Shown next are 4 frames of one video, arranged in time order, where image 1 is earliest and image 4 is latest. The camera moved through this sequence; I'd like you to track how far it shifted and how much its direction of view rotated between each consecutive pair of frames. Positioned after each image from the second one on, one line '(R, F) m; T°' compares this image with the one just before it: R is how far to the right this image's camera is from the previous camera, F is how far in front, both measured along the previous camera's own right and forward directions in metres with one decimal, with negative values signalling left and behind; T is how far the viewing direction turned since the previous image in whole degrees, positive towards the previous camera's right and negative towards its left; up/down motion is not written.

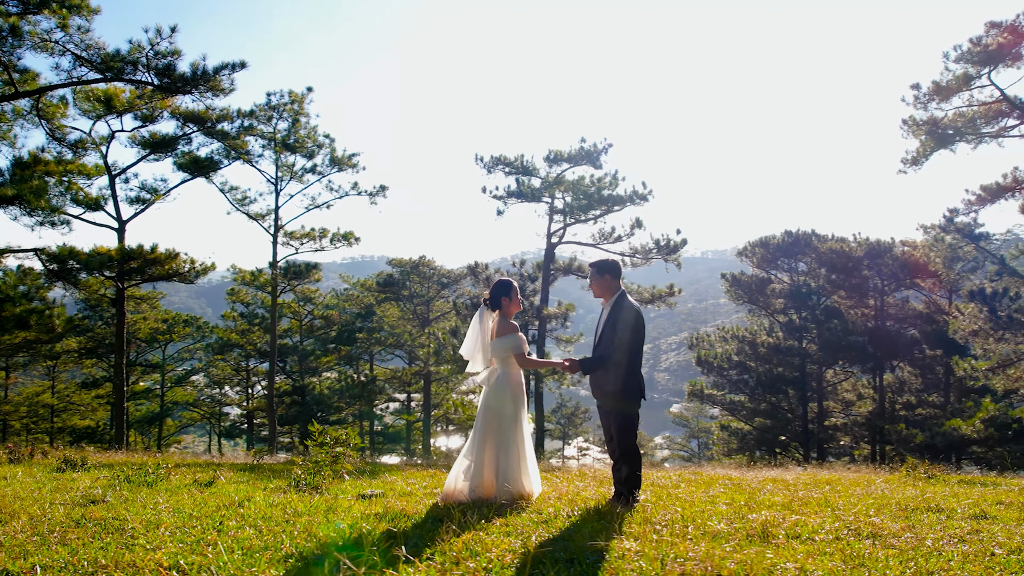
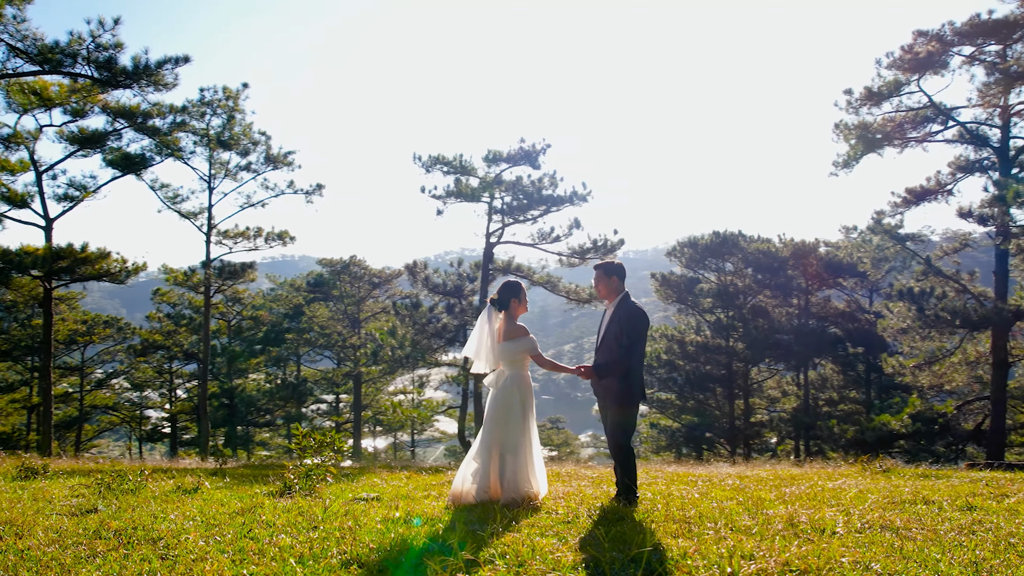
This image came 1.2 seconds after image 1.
(-0.5, 0.0) m; +5°
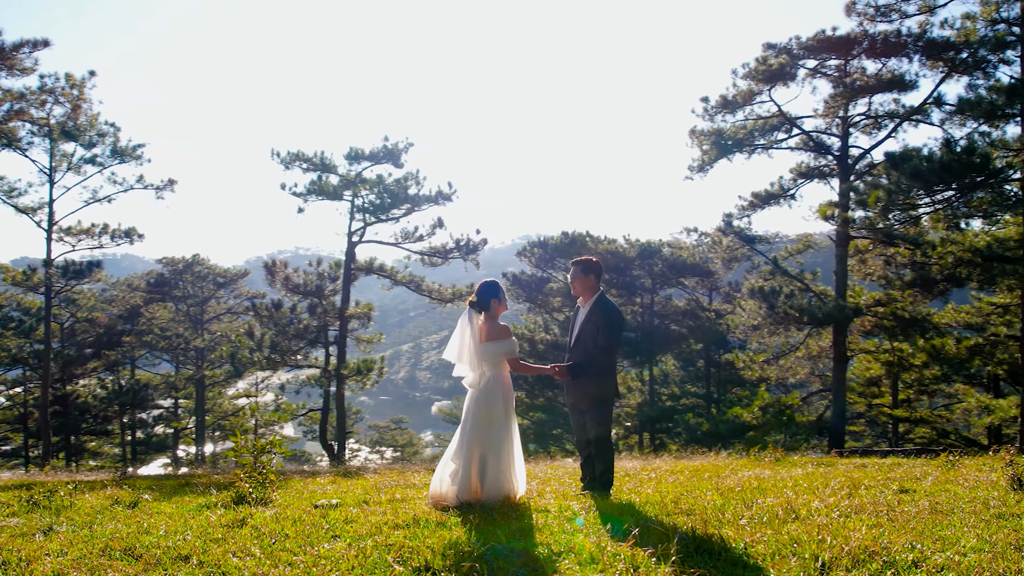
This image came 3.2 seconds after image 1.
(-0.8, +0.1) m; +10°
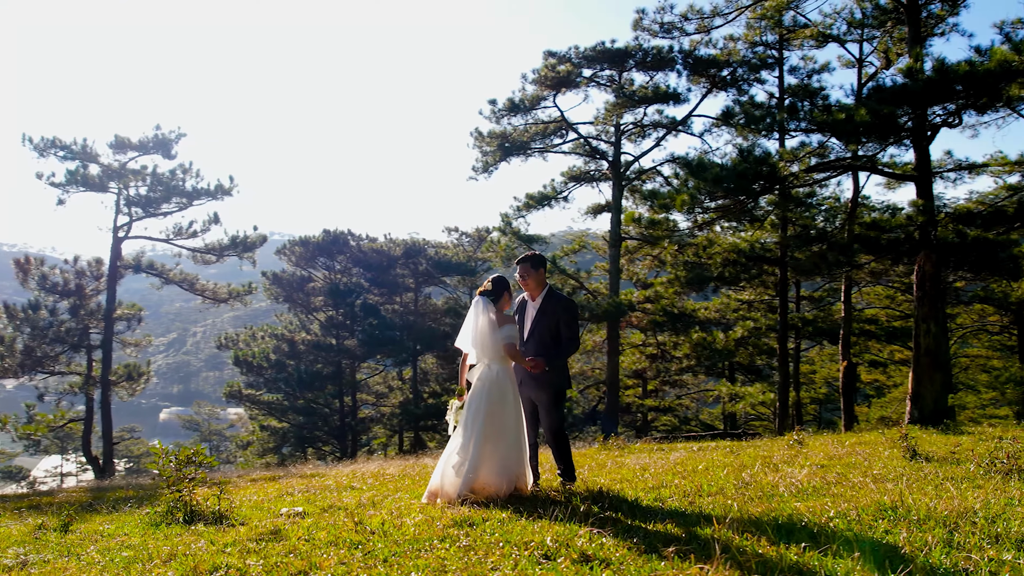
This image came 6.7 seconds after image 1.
(-1.4, +0.2) m; +16°
